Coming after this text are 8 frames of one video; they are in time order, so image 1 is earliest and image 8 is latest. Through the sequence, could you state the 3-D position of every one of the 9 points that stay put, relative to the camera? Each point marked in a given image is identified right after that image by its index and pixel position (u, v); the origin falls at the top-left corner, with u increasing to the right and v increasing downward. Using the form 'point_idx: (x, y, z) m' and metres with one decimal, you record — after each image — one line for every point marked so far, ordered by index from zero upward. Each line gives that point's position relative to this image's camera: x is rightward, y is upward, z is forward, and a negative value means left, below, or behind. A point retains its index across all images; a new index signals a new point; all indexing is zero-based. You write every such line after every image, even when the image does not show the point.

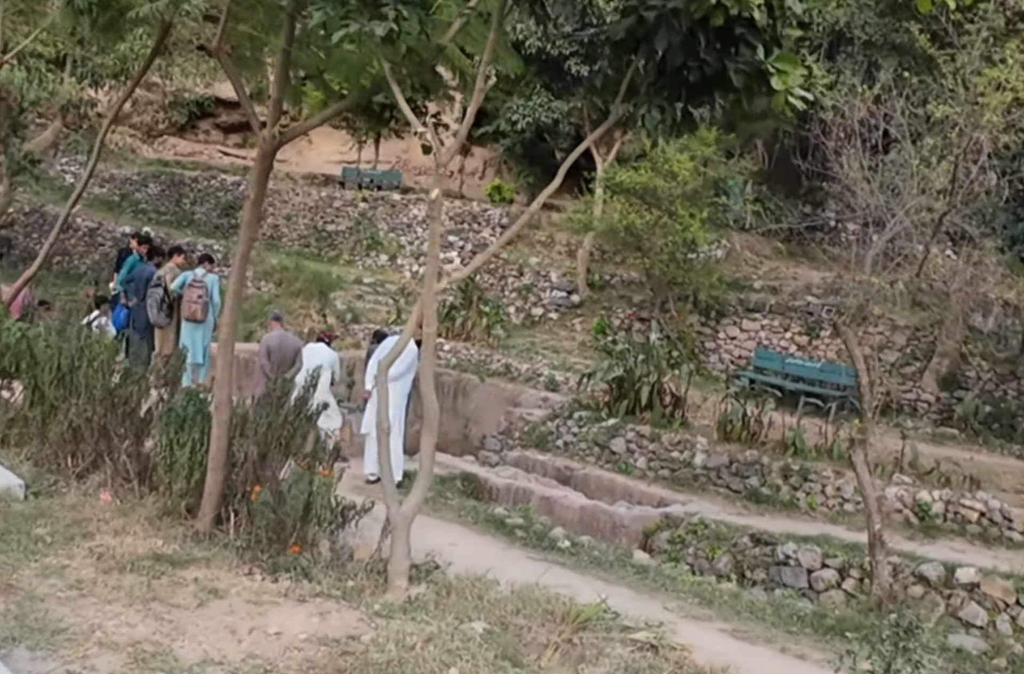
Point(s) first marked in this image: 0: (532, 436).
0: (+0.2, -1.1, +12.3) m
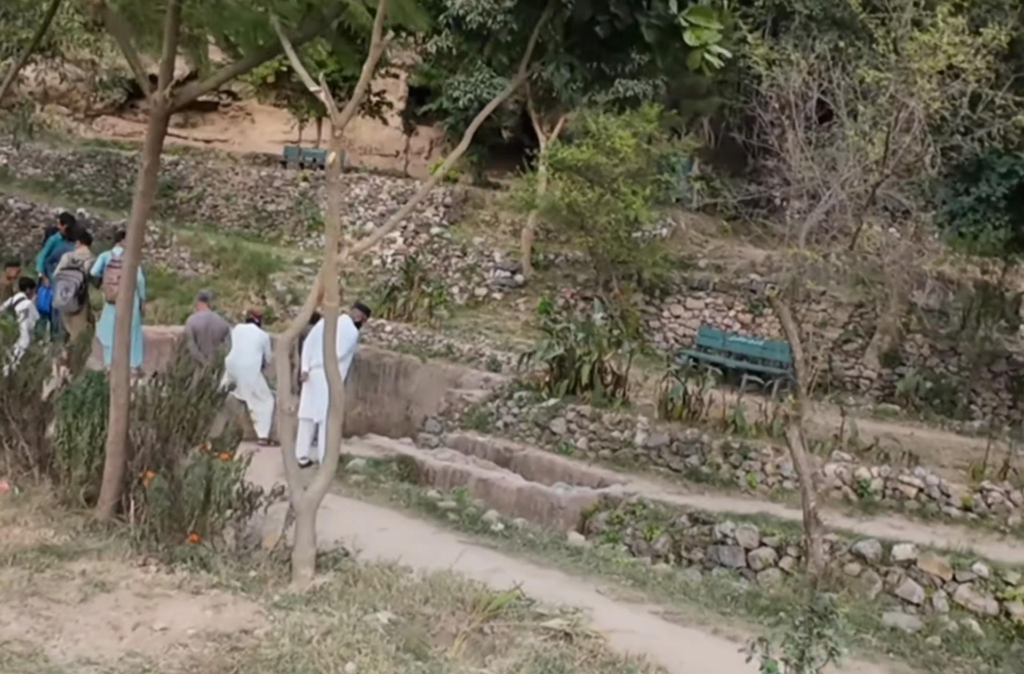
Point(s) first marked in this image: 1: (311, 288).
0: (-0.4, -0.9, +12.1) m
1: (-3.2, +0.8, +18.2) m
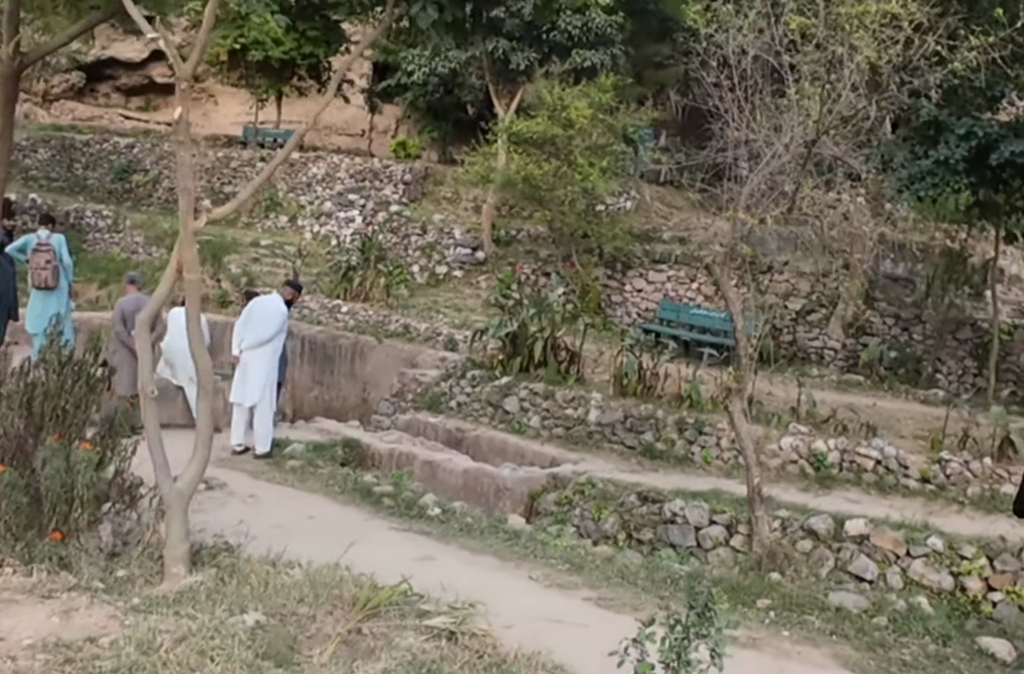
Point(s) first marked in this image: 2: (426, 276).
0: (-0.9, -0.6, +11.8) m
1: (-3.8, +1.1, +17.7) m
2: (-1.4, +1.0, +18.2) m
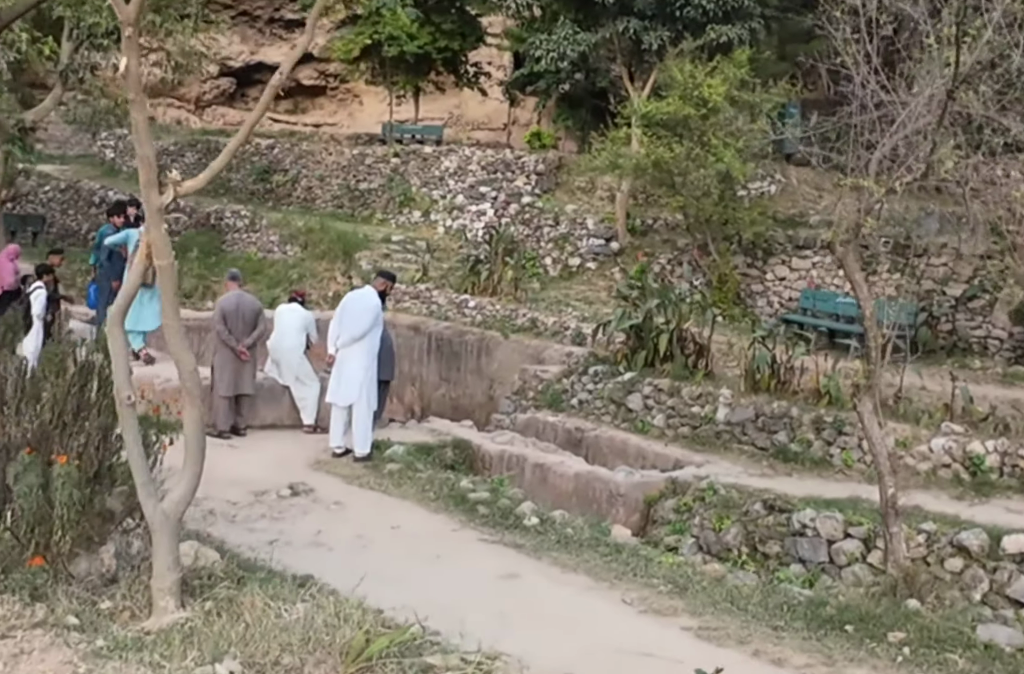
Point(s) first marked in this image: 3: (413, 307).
0: (+0.3, -0.6, +11.2) m
1: (-1.8, +1.1, +17.5) m
2: (+0.7, +1.1, +17.6) m
3: (-1.3, +0.4, +15.8) m
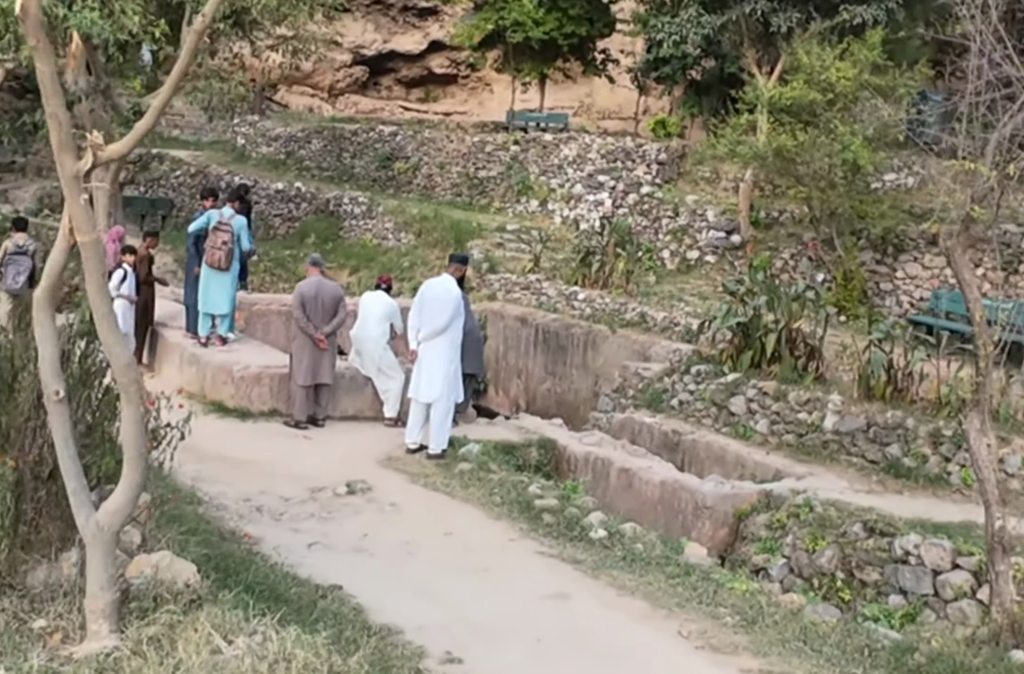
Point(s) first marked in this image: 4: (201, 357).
0: (+1.2, -0.5, +10.6) m
1: (0.0, +1.2, +17.1) m
2: (+2.4, +1.1, +16.9) m
3: (+0.2, +0.5, +15.4) m
4: (-2.5, -0.2, +9.2) m
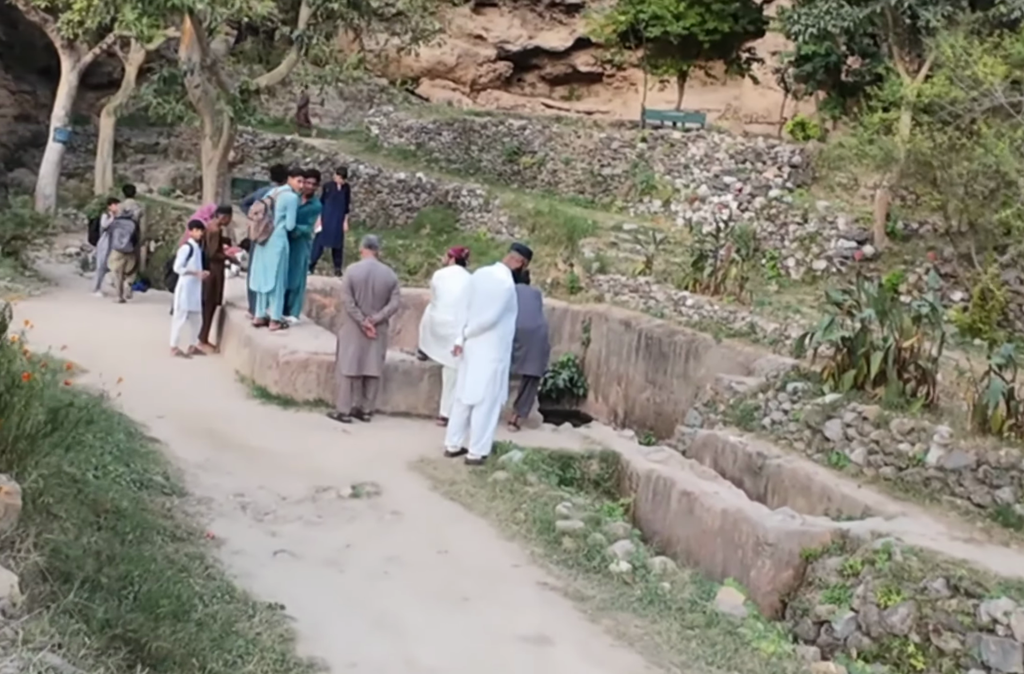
0: (+1.9, -0.6, +9.6) m
1: (+1.6, +1.2, +16.2) m
2: (+4.0, +0.9, +15.7) m
3: (+1.5, +0.5, +14.5) m
4: (-2.0, 0.0, +8.8) m
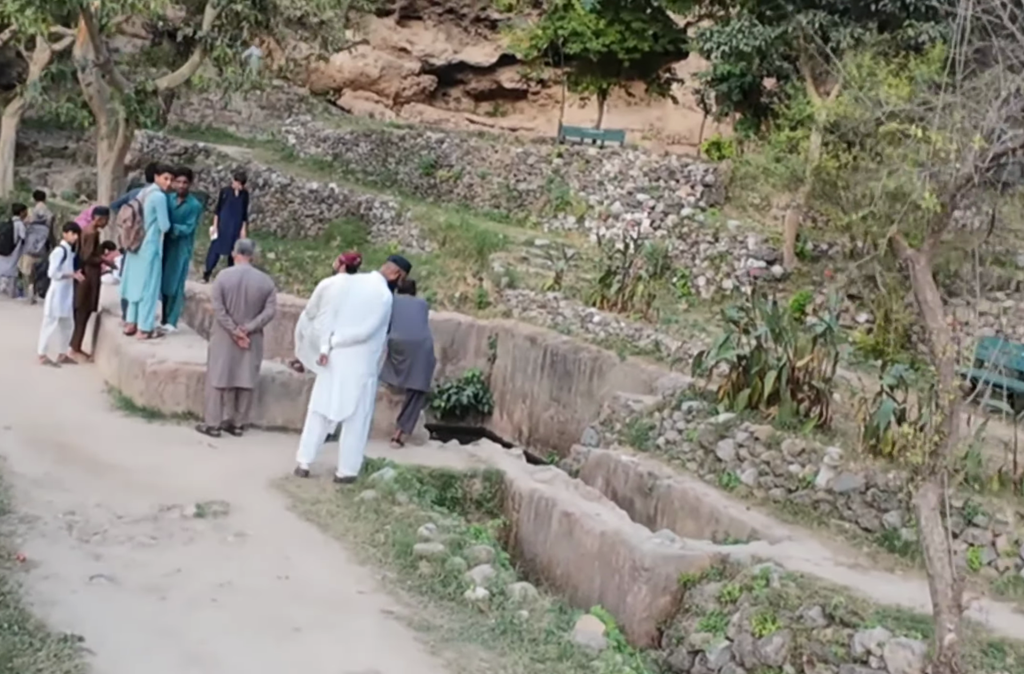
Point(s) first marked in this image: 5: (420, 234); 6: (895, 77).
0: (+1.0, -0.8, +9.4) m
1: (+0.3, +0.9, +16.0) m
2: (+2.7, +0.6, +15.6) m
3: (+0.3, +0.3, +14.2) m
4: (-2.8, -0.1, +8.3) m
5: (-1.5, +1.6, +17.9) m
6: (+4.1, +2.7, +12.0) m
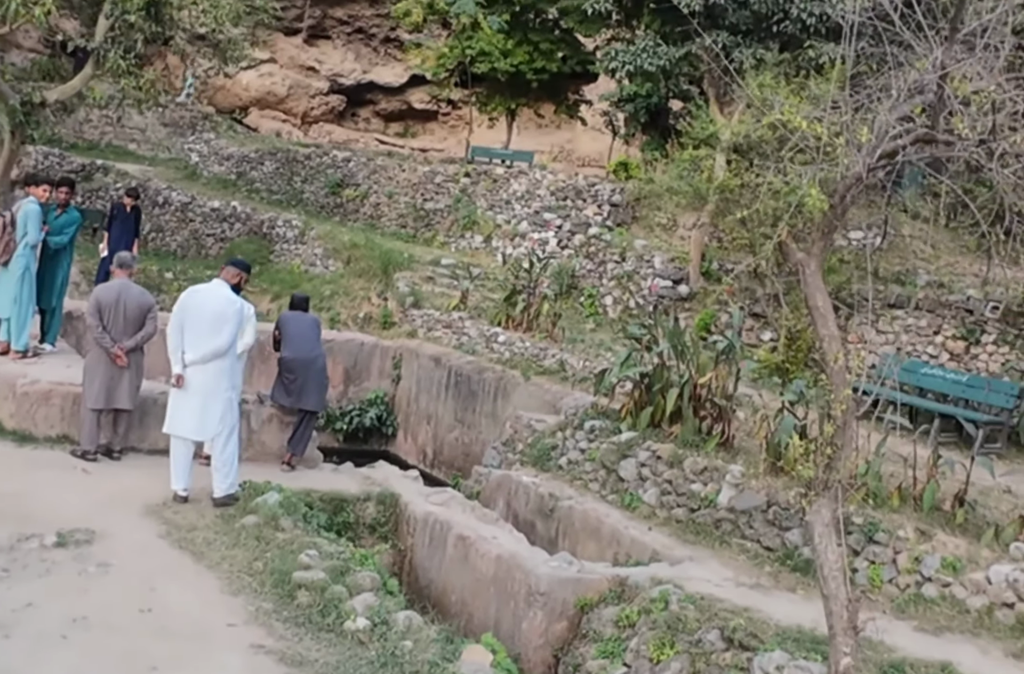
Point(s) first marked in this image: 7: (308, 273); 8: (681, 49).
0: (+0.2, -0.9, +9.2) m
1: (-1.0, +0.6, +15.7) m
2: (+1.4, +0.4, +15.5) m
3: (-0.9, 0.0, +14.0) m
4: (-3.5, -0.2, +7.8) m
5: (-2.9, +1.3, +17.5) m
6: (+3.0, +2.5, +12.1) m
7: (-3.1, +1.0, +17.3) m
8: (+2.2, +3.8, +15.0) m
